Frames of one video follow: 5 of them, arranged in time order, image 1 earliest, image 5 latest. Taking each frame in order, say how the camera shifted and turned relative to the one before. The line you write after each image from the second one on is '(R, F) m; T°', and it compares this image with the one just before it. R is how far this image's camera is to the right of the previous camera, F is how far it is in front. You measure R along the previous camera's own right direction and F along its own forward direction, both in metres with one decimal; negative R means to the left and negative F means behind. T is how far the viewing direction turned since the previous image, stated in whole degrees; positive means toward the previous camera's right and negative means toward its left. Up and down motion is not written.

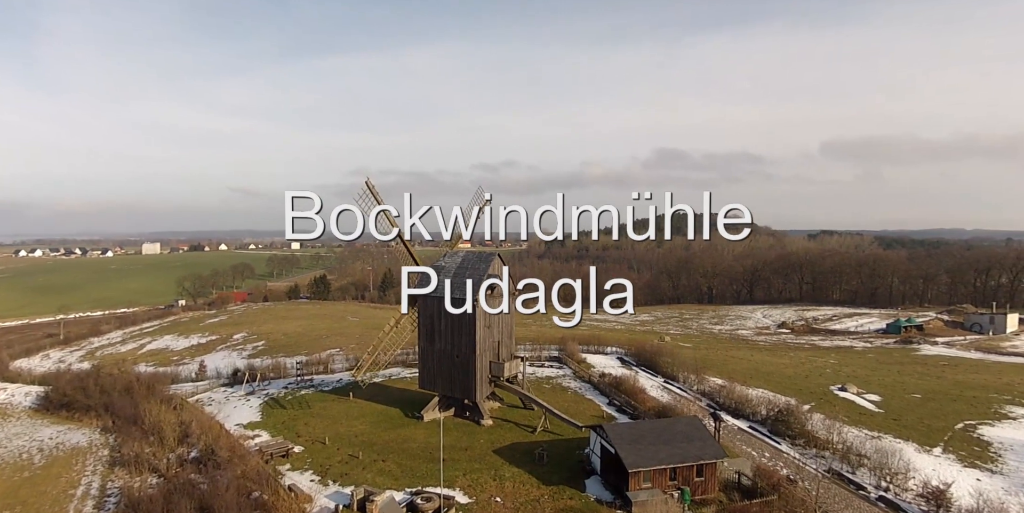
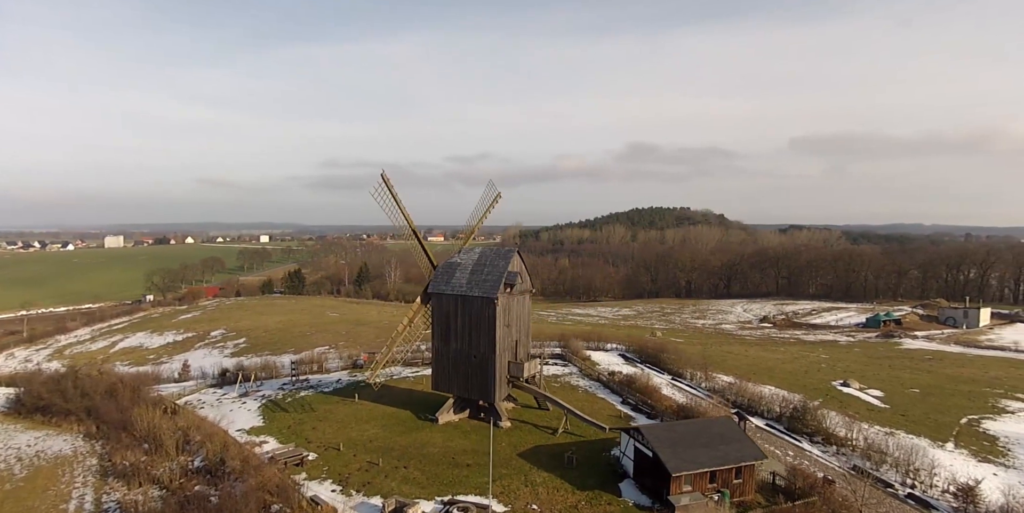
(-1.6, +0.8) m; +2°
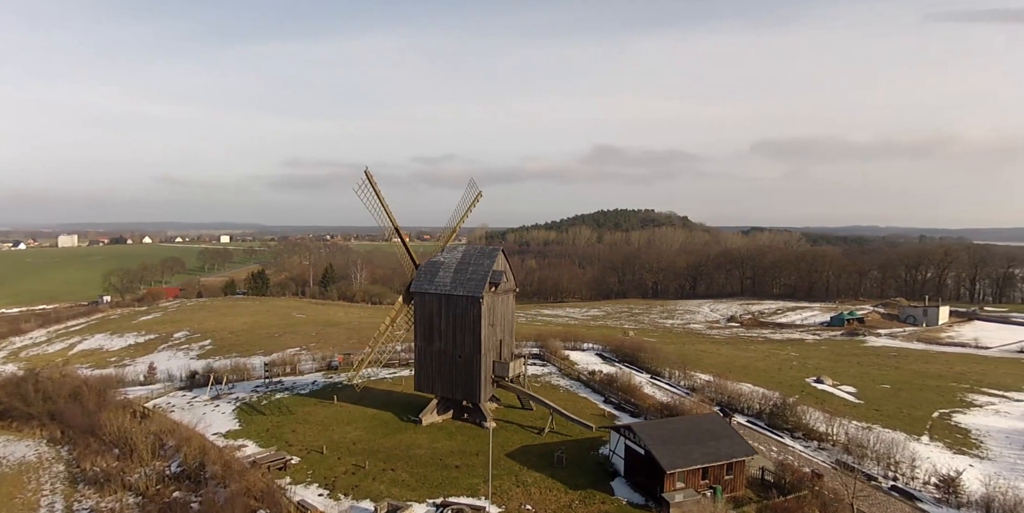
(-0.7, +0.2) m; +3°
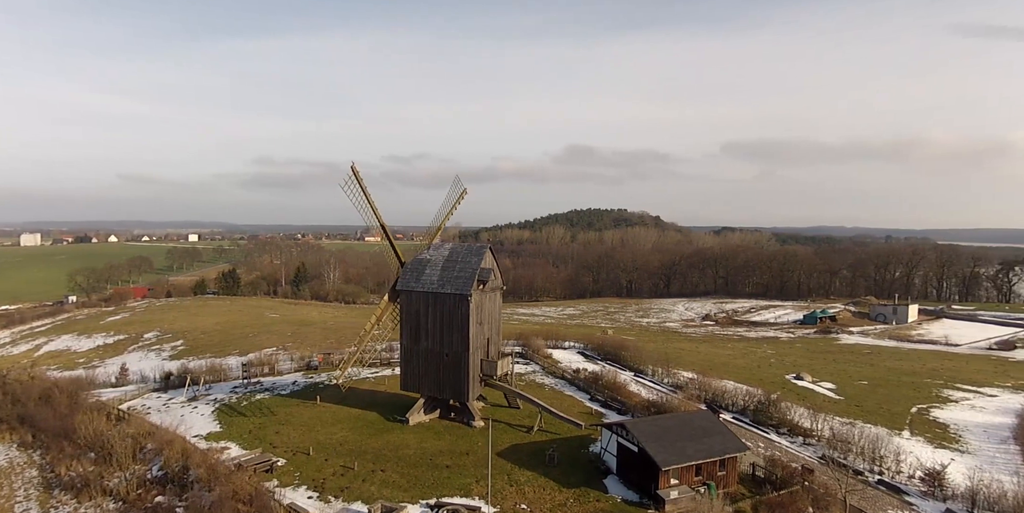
(-0.5, +0.2) m; +2°
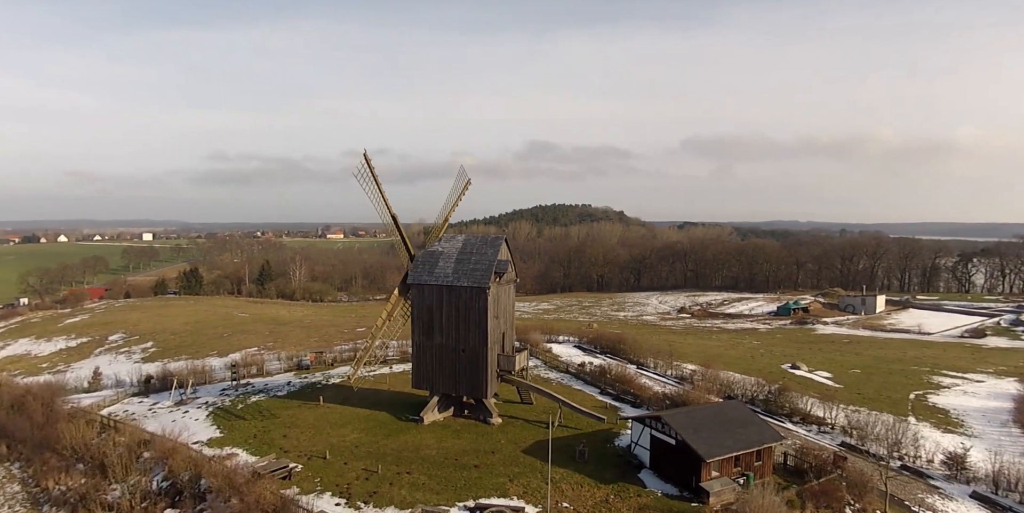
(-1.8, +0.7) m; +3°
